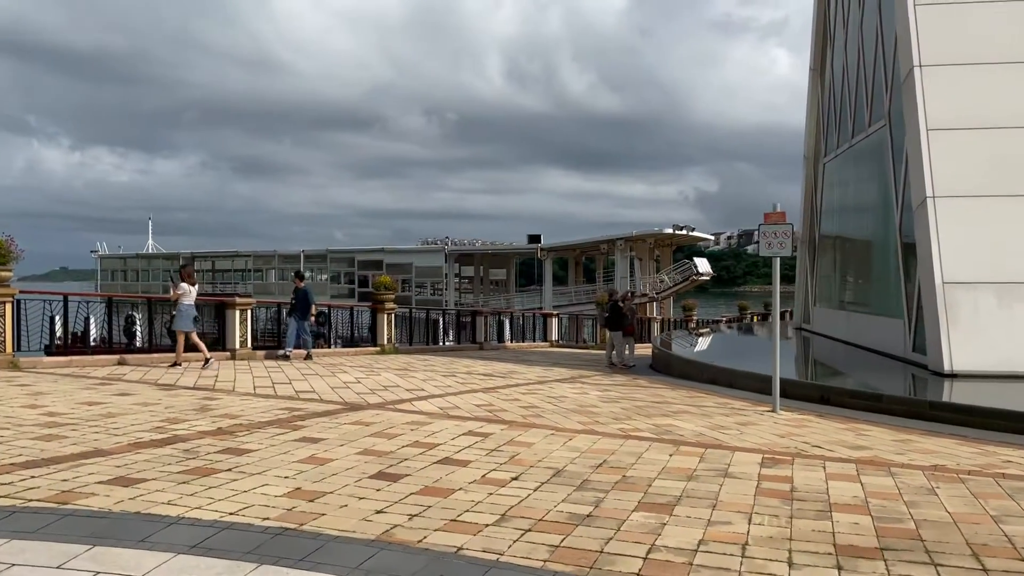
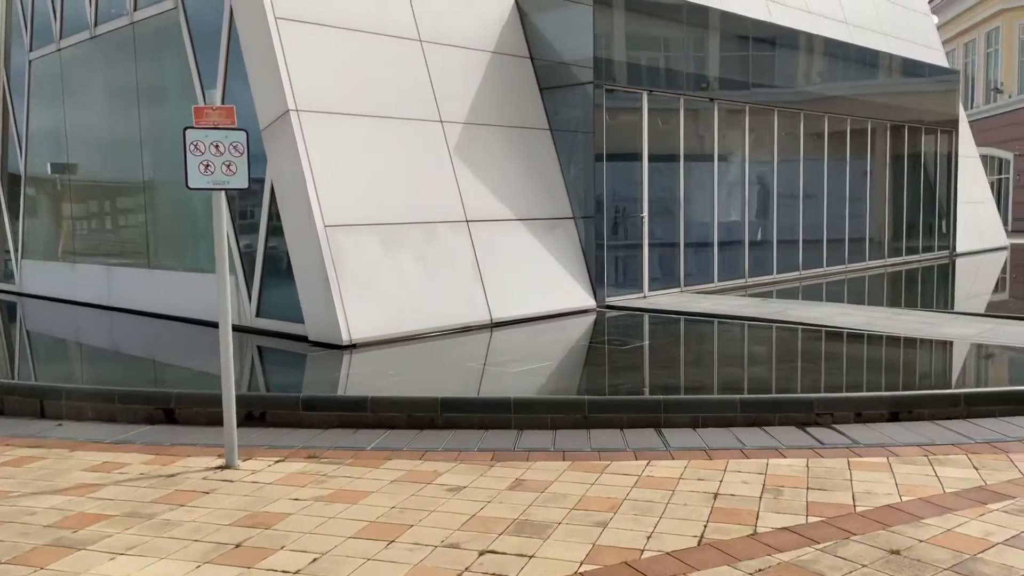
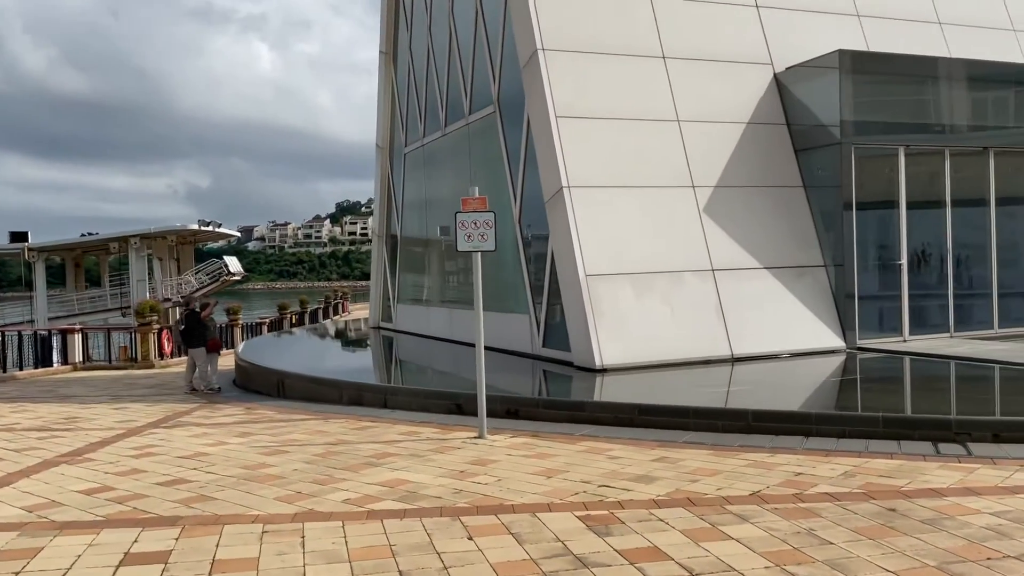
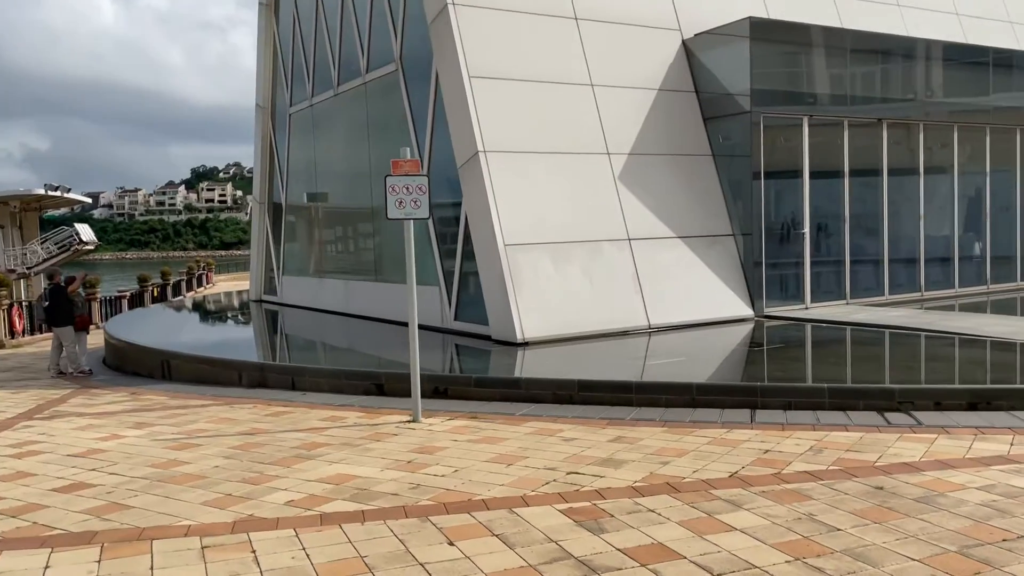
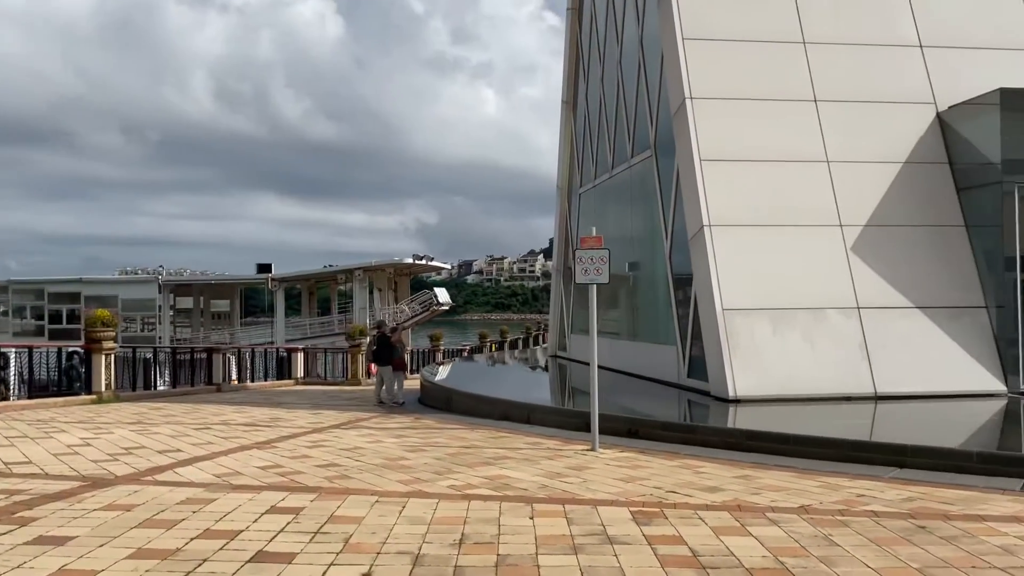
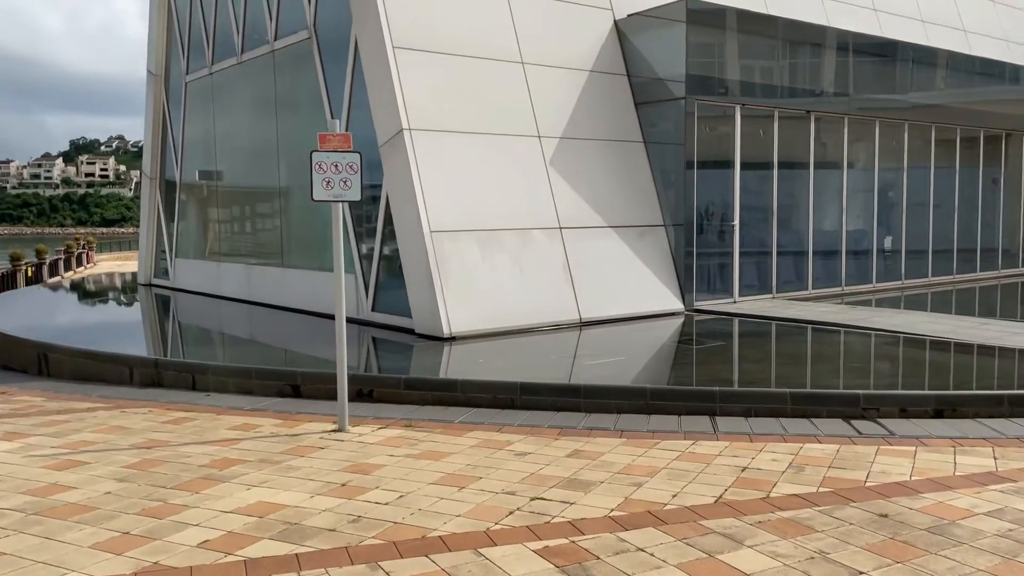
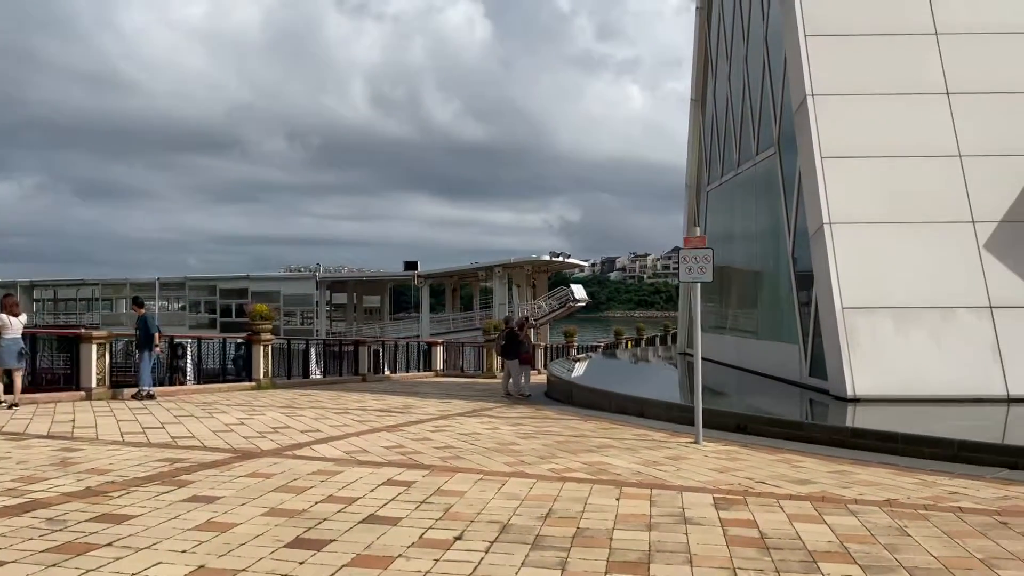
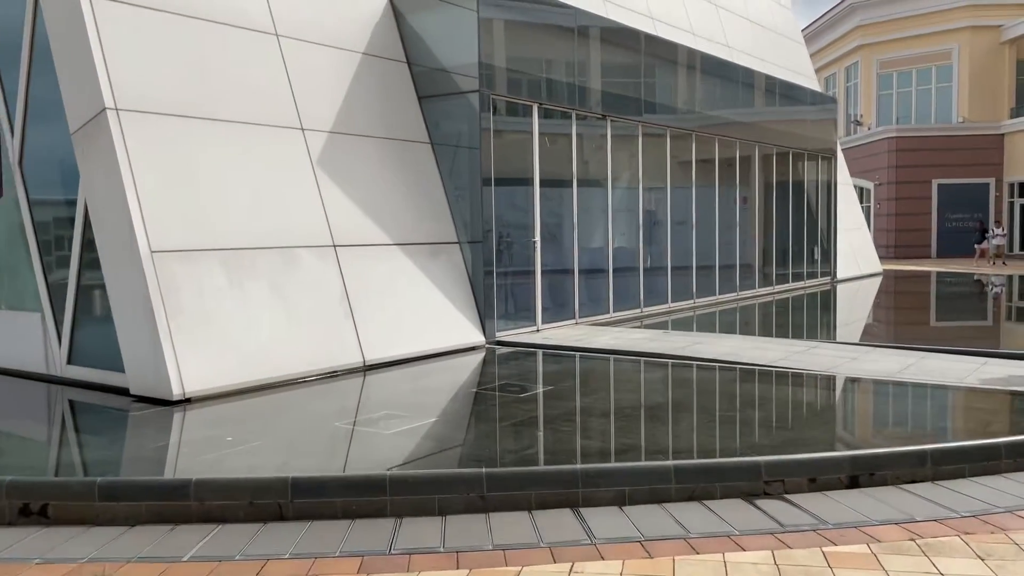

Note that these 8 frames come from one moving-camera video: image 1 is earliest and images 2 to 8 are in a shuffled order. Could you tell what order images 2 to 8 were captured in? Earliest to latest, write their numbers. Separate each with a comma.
7, 5, 3, 4, 6, 2, 8
